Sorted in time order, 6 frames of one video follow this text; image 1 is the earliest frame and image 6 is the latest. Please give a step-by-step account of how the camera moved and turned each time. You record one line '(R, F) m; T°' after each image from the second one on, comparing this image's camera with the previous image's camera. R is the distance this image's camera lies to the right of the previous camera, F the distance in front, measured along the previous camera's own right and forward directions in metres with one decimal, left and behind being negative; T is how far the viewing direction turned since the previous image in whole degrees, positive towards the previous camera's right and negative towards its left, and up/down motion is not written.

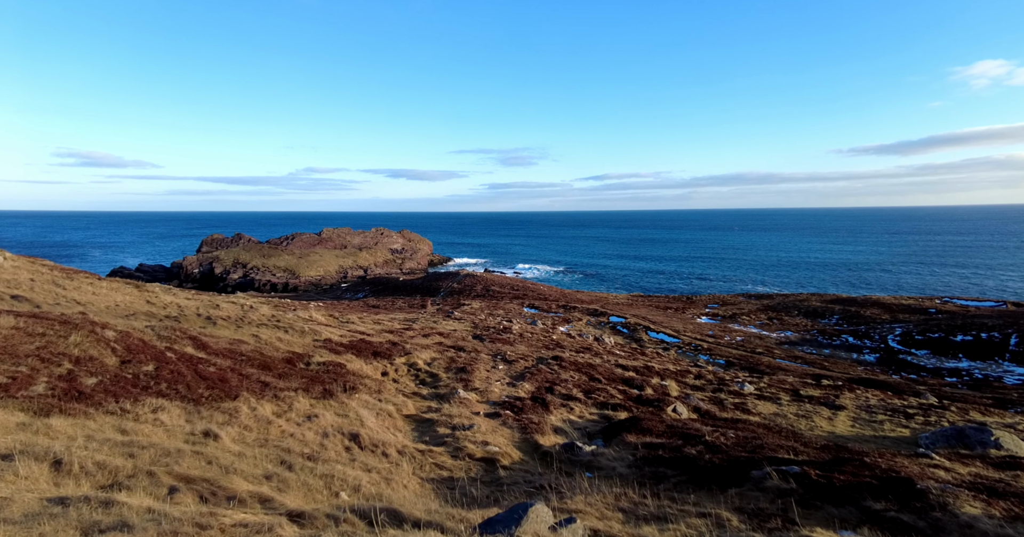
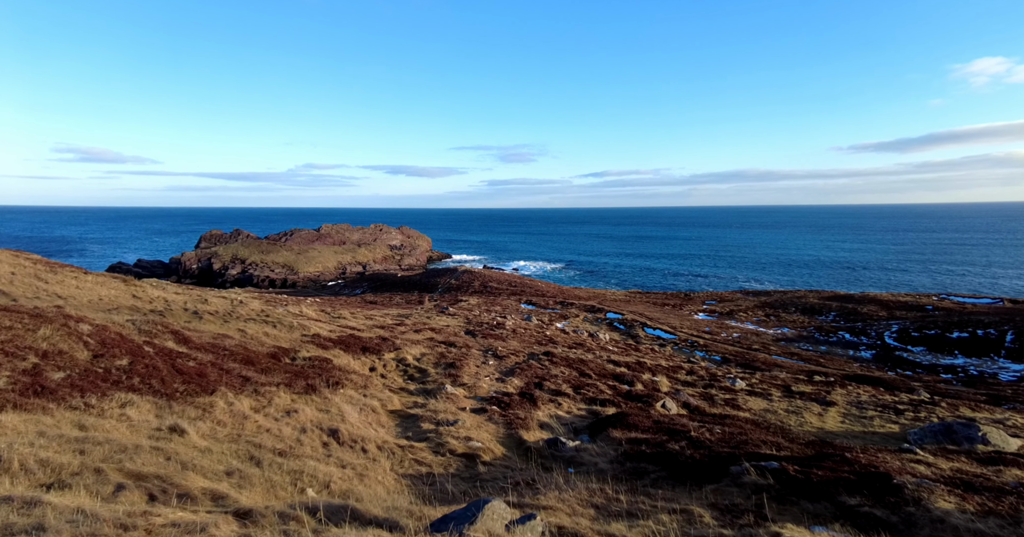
(+0.4, +0.2) m; 0°
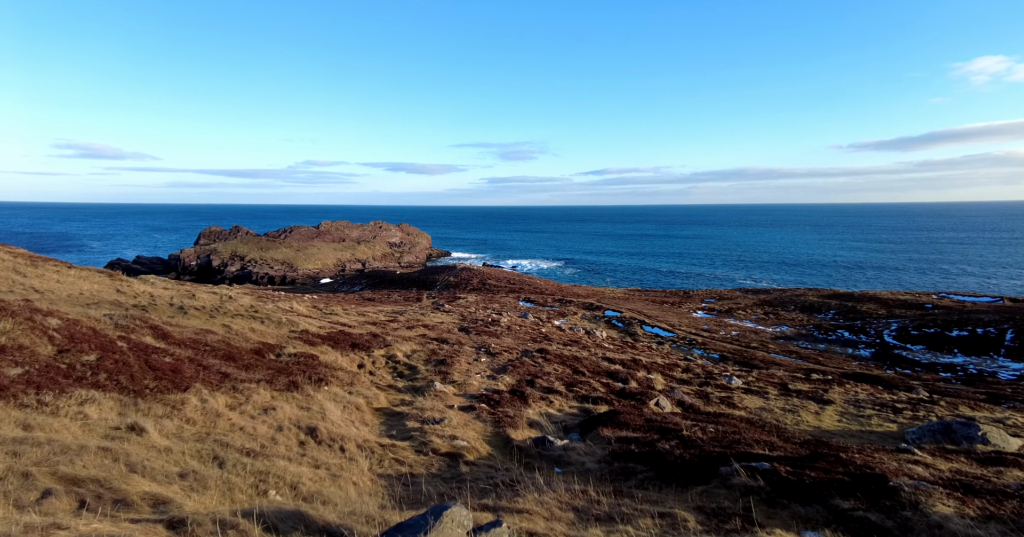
(+0.3, +0.5) m; 0°
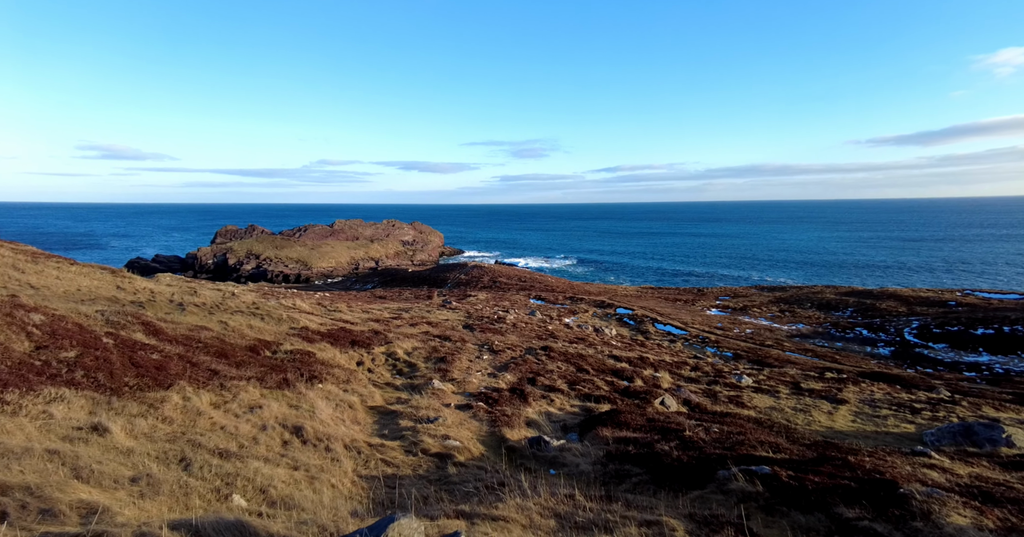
(+0.5, +0.6) m; -1°
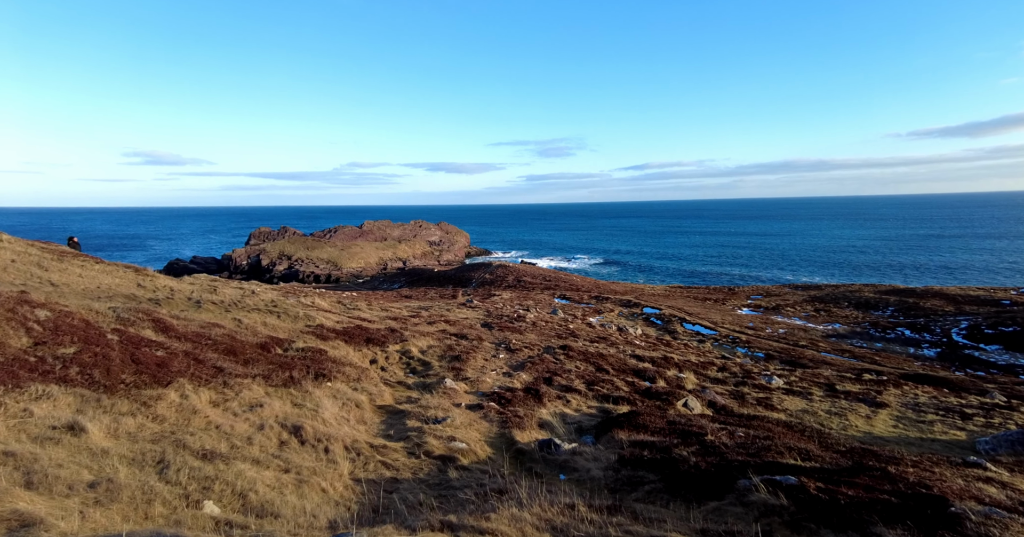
(+0.4, +0.7) m; -3°
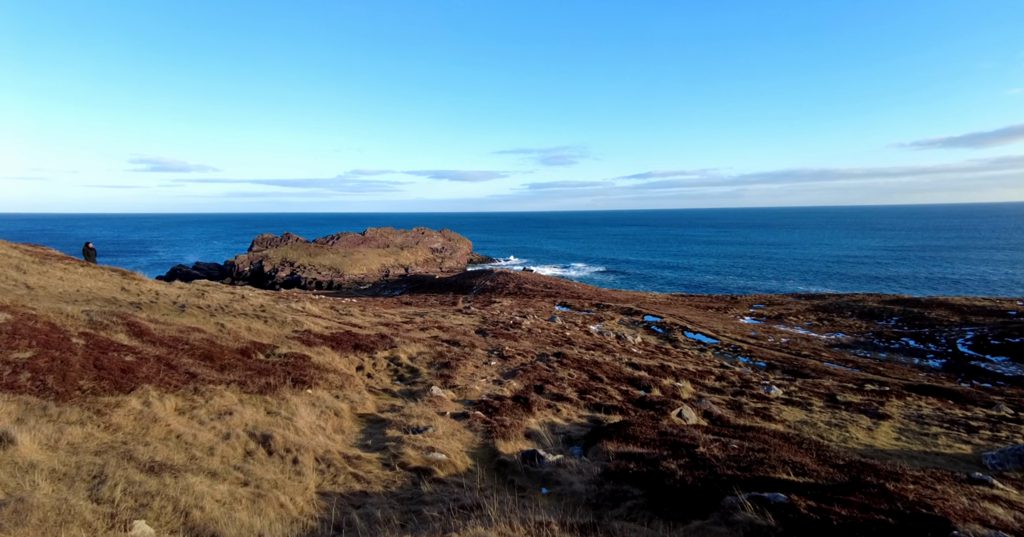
(+0.4, +0.6) m; 0°
